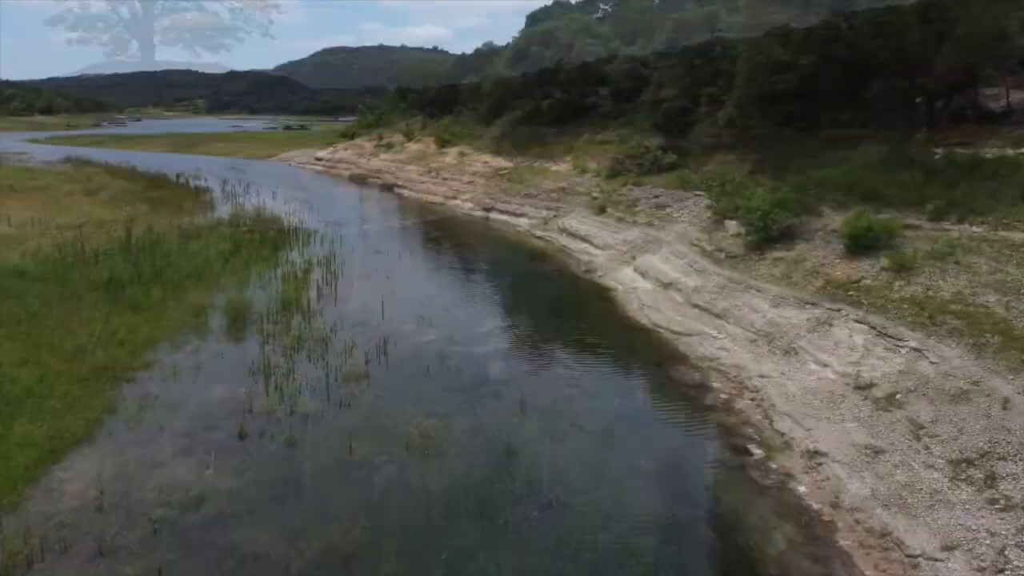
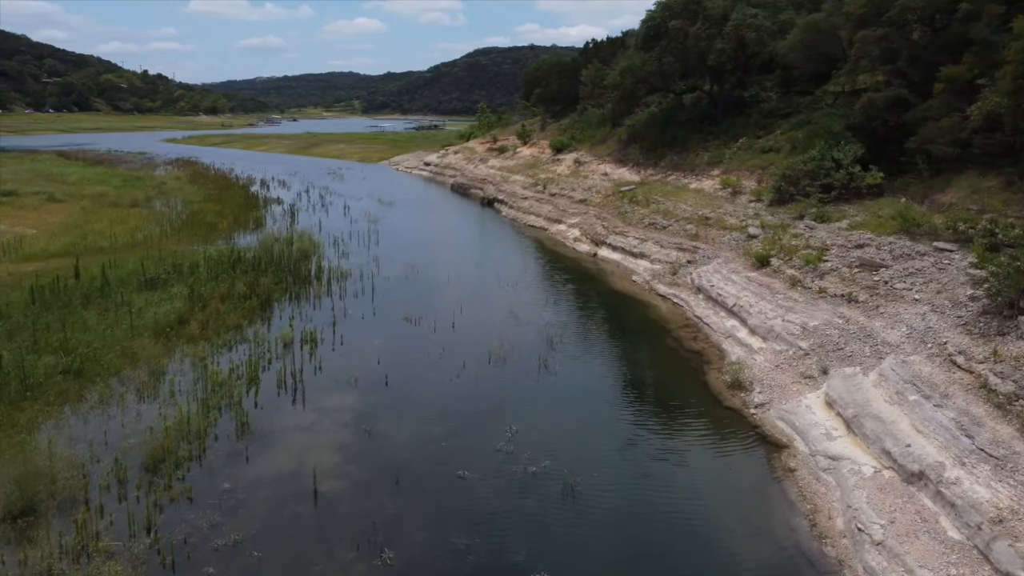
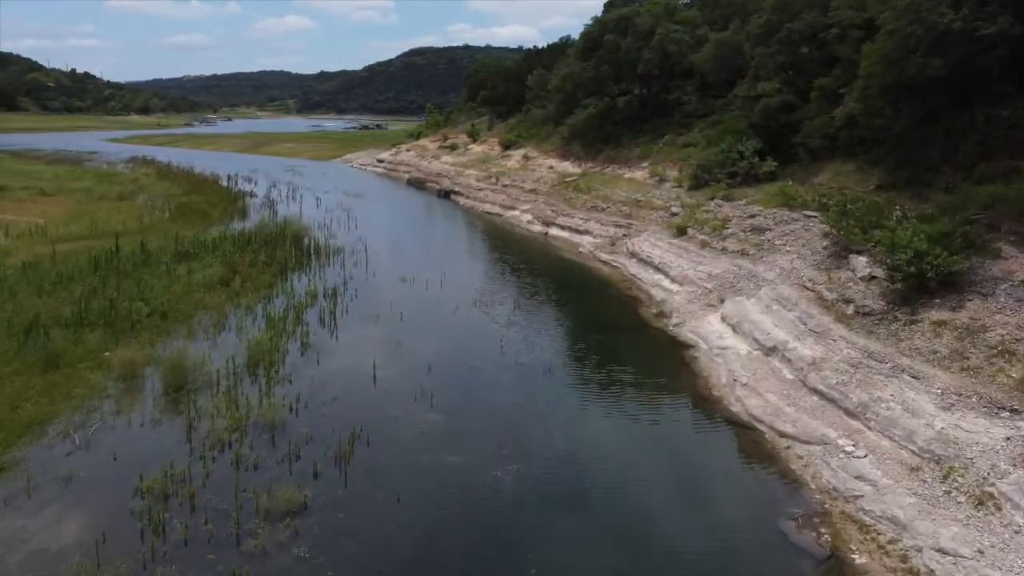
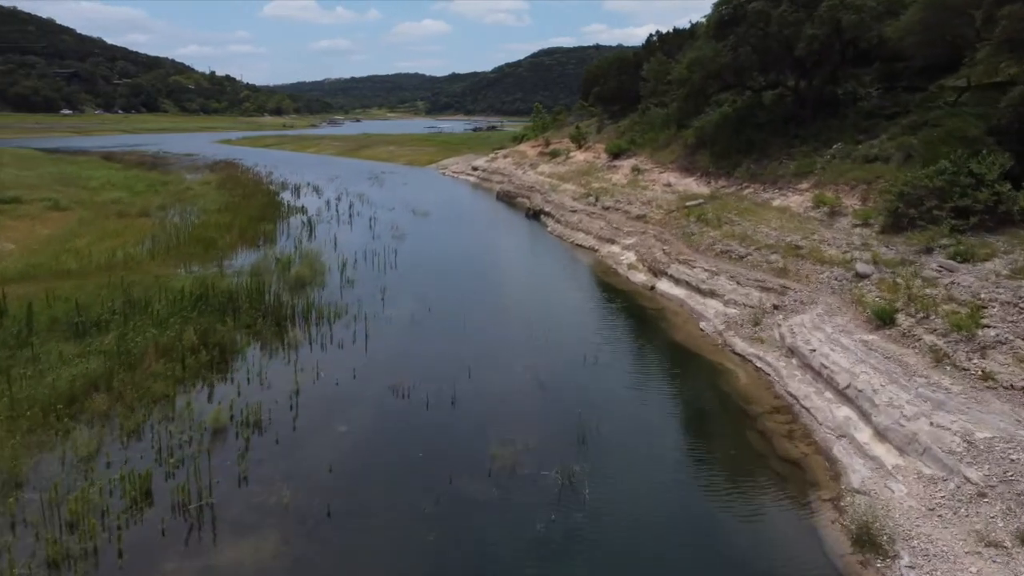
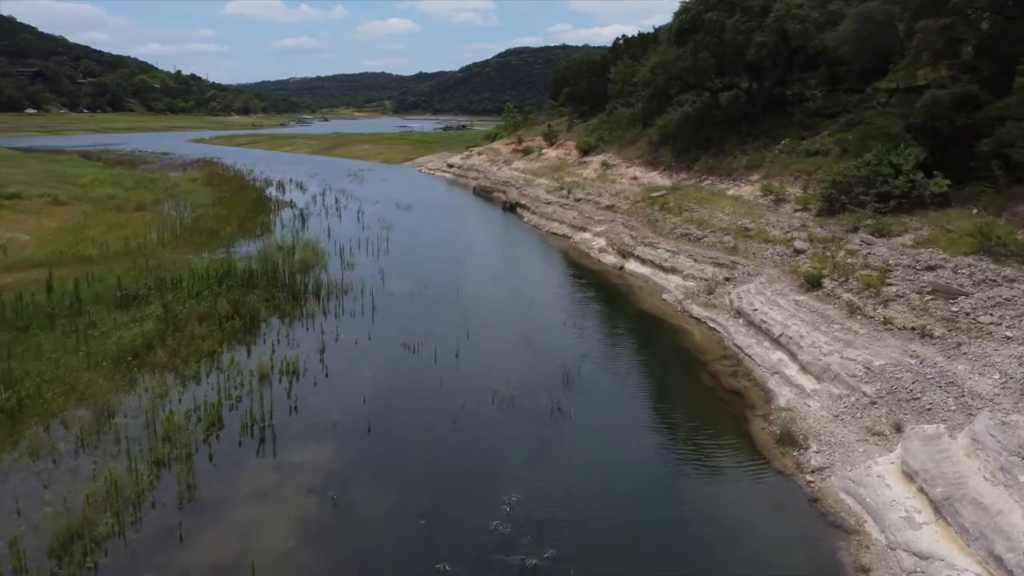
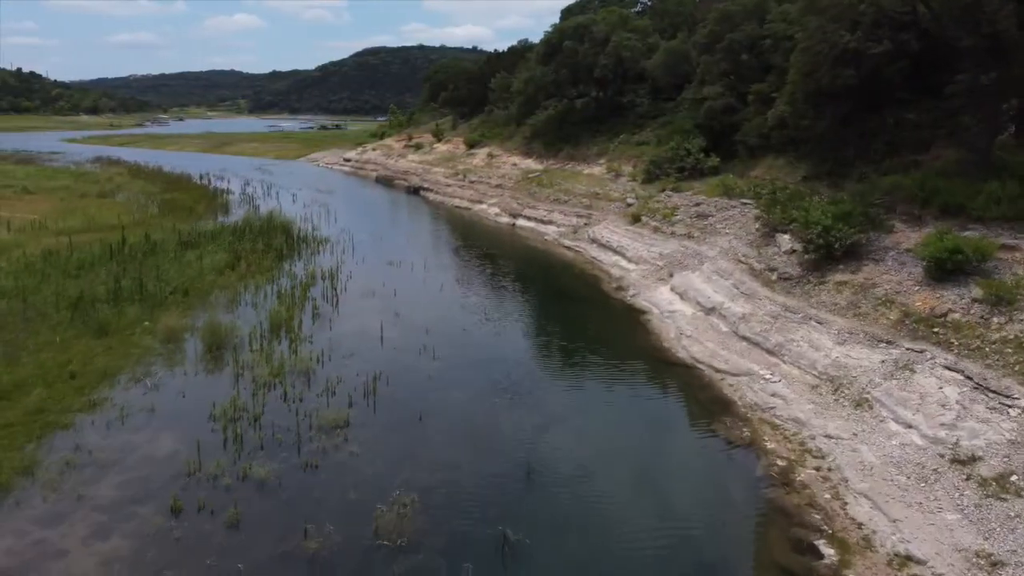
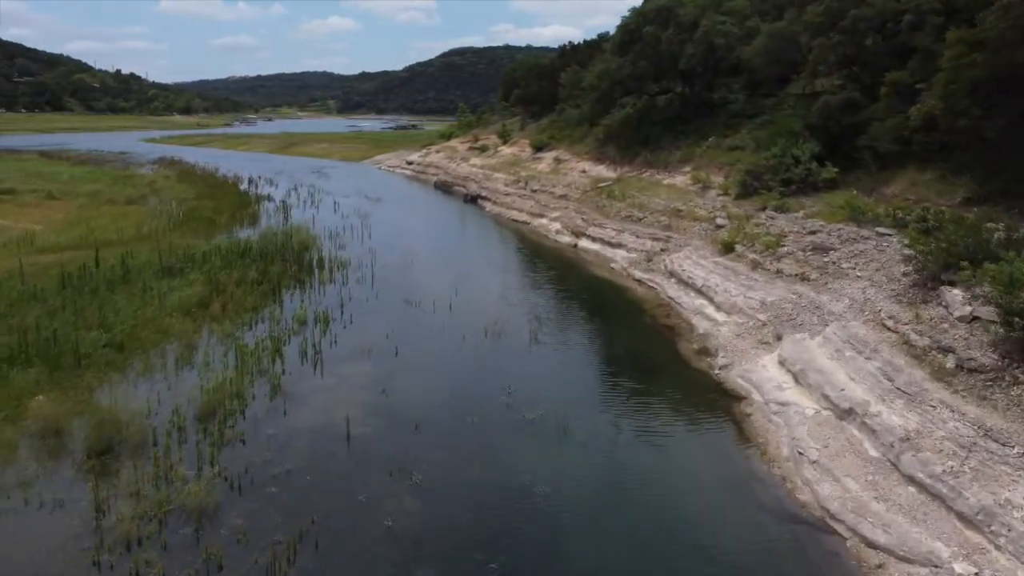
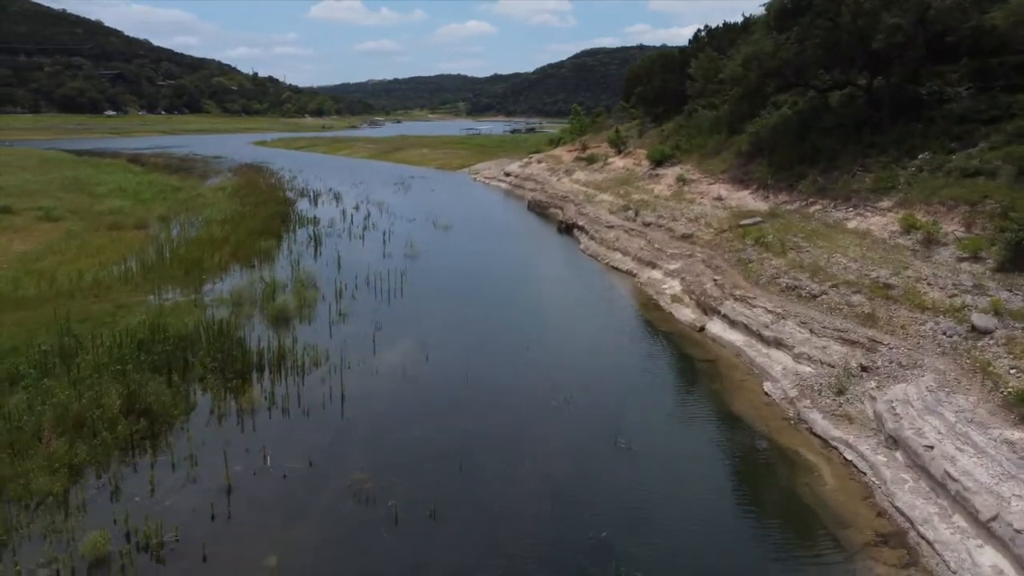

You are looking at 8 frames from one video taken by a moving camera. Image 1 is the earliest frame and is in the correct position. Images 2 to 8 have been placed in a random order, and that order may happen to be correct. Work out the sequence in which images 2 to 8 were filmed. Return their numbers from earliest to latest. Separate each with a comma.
6, 3, 7, 2, 5, 4, 8
